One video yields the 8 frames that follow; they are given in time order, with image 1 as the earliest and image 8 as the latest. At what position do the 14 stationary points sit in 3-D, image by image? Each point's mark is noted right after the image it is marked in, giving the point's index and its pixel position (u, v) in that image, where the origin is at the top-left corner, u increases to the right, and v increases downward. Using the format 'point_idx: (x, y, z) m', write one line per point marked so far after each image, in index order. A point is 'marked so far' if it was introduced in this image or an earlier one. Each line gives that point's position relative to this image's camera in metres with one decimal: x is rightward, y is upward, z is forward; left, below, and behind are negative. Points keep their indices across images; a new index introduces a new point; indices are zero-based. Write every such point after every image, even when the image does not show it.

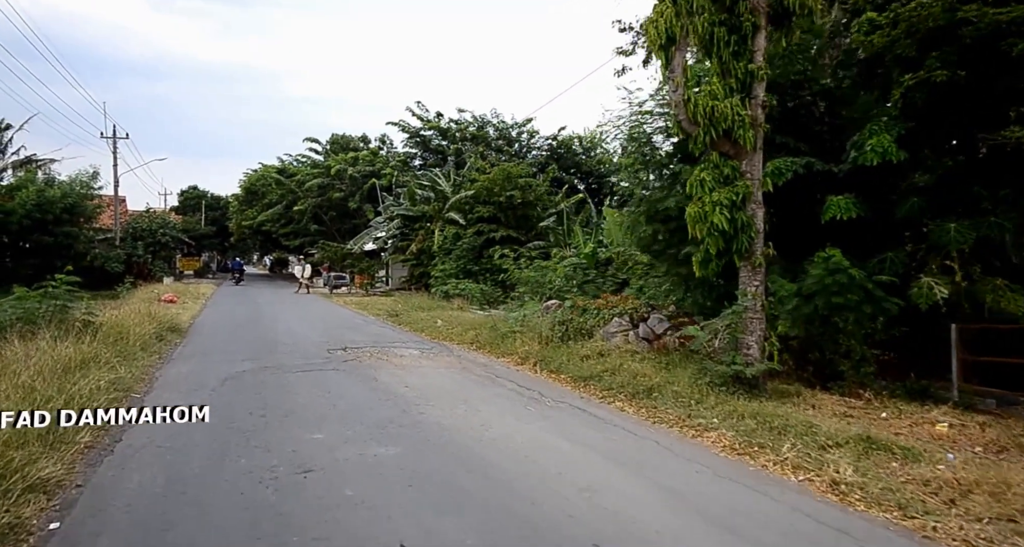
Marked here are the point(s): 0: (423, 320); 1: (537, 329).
0: (-2.6, -1.4, +18.1) m
1: (+0.4, -1.0, +10.6) m
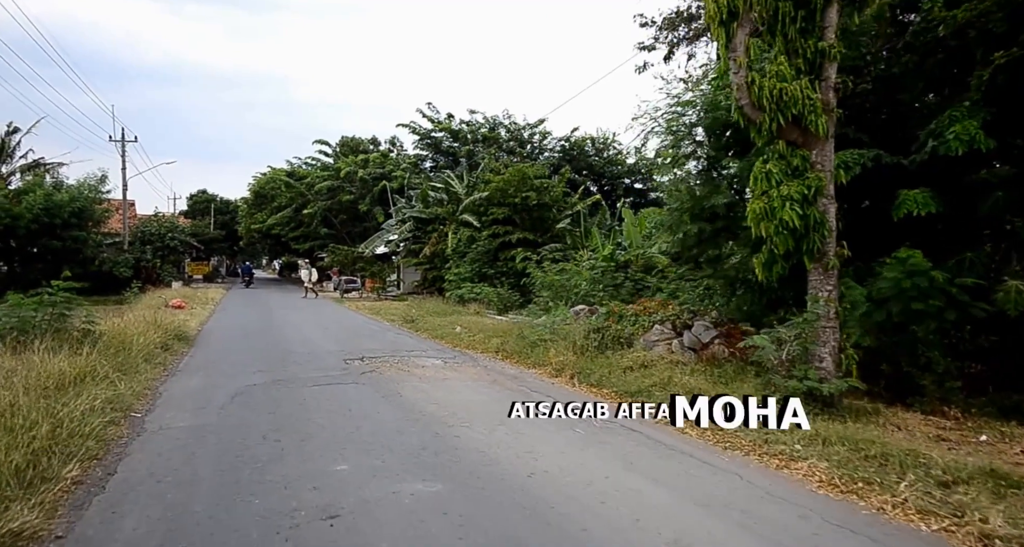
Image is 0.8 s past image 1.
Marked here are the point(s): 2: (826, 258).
0: (-2.0, -1.5, +17.3) m
1: (+0.9, -1.1, +9.8) m
2: (+3.4, +0.2, +6.7) m
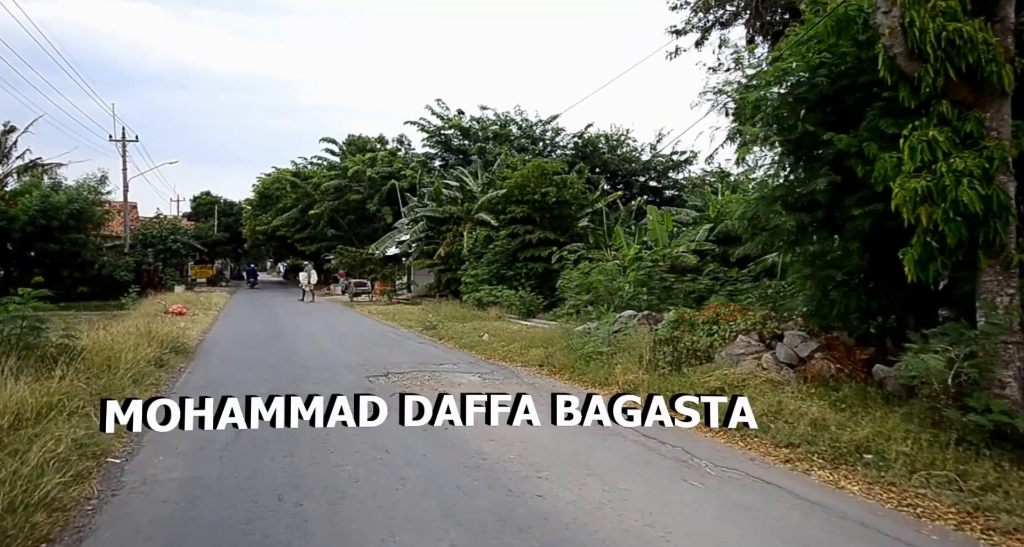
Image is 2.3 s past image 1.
0: (-1.2, -1.6, +15.8) m
1: (+1.7, -1.1, +8.3) m
2: (+4.2, +0.2, +5.1) m
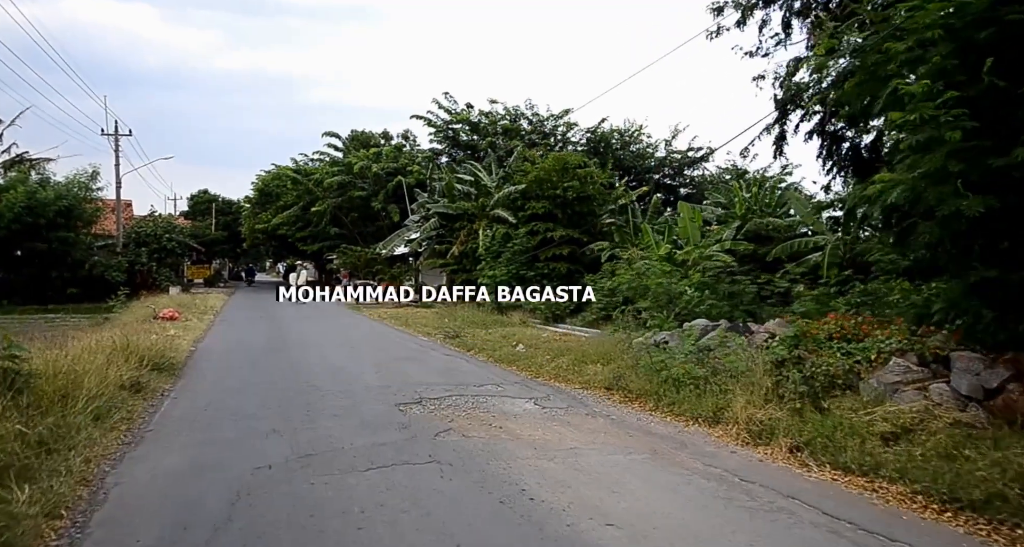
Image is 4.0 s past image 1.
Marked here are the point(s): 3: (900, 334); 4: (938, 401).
0: (-0.4, -1.6, +13.9) m
1: (+2.5, -1.1, +6.4) m
2: (+5.0, +0.2, +3.2) m
3: (+4.3, -0.7, +6.7) m
4: (+3.9, -1.2, +5.6) m
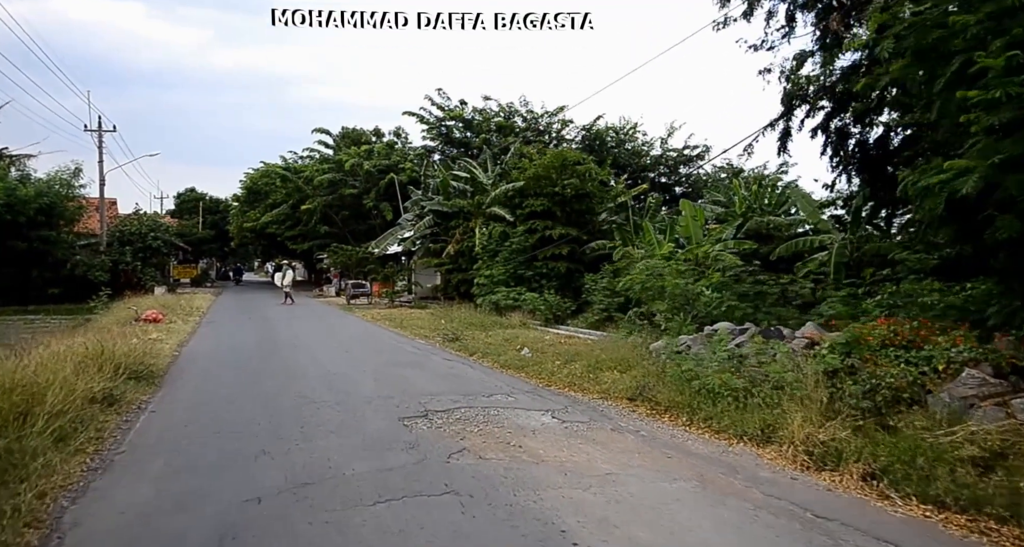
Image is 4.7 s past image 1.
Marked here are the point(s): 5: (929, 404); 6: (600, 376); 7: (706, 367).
0: (-0.3, -1.6, +13.1) m
1: (+2.7, -1.1, +5.7) m
2: (+5.2, +0.2, +2.5) m
3: (+4.5, -0.7, +6.0) m
4: (+4.1, -1.2, +4.9) m
5: (+3.7, -1.1, +5.4) m
6: (+1.3, -1.5, +9.0) m
7: (+2.3, -1.1, +7.3) m
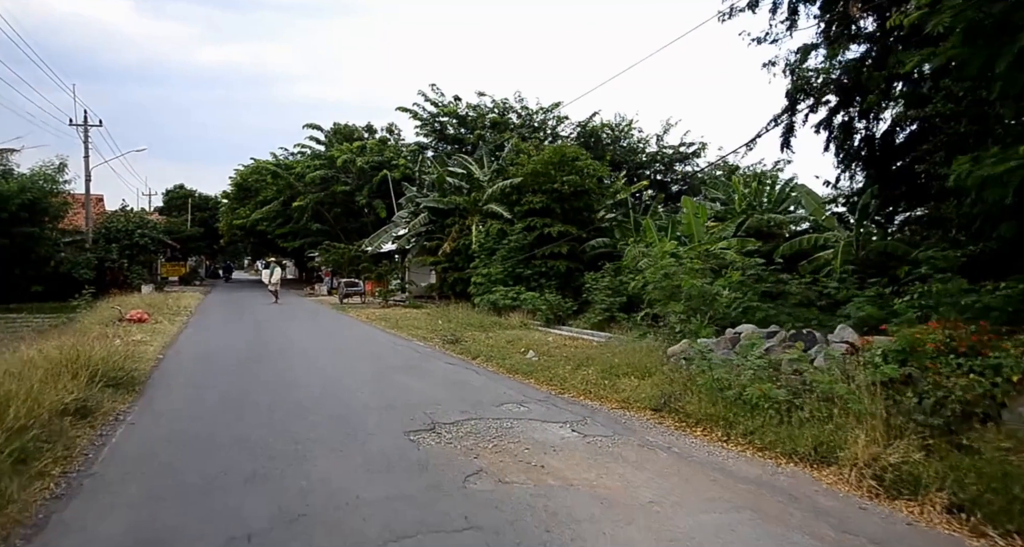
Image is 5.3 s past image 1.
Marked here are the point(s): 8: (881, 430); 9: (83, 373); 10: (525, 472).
0: (-0.2, -1.6, +12.5) m
1: (+2.9, -1.1, +5.1) m
2: (+5.5, +0.1, +2.0) m
3: (+4.6, -0.7, +5.5) m
4: (+4.3, -1.2, +4.4) m
5: (+3.9, -1.1, +4.8) m
6: (+1.4, -1.5, +8.4) m
7: (+2.5, -1.1, +6.7) m
8: (+2.9, -1.2, +4.8) m
9: (-5.4, -1.3, +7.7) m
10: (+0.1, -1.7, +5.1) m
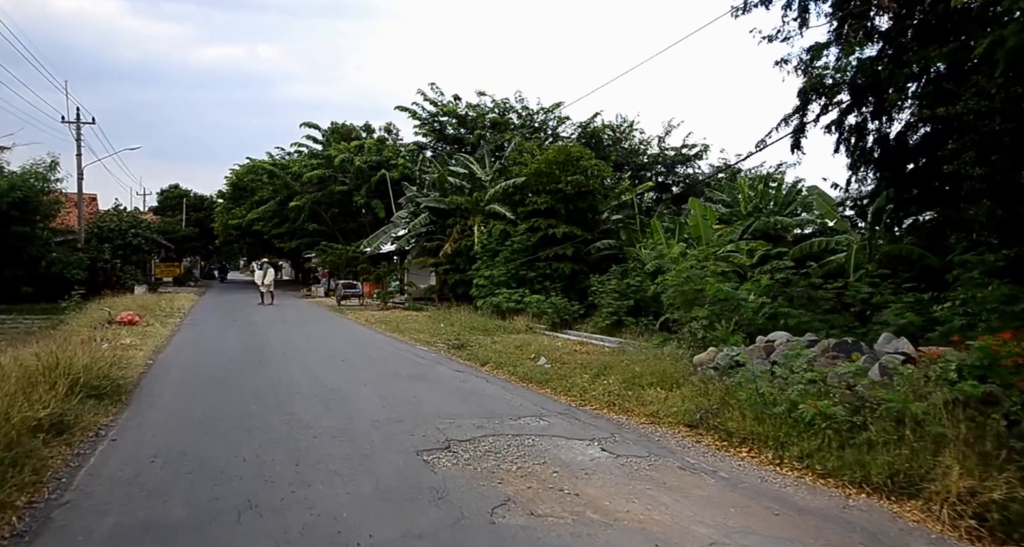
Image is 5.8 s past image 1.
0: (0.0, -1.6, +11.9) m
1: (+3.1, -1.2, +4.5) m
2: (+5.7, +0.1, +1.4) m
3: (+4.9, -0.7, +4.9) m
4: (+4.6, -1.2, +3.8) m
5: (+4.1, -1.2, +4.2) m
6: (+1.7, -1.5, +7.8) m
7: (+2.7, -1.2, +6.1) m
8: (+3.1, -1.3, +4.2) m
9: (-5.2, -1.3, +7.0) m
10: (+0.4, -1.7, +4.5) m
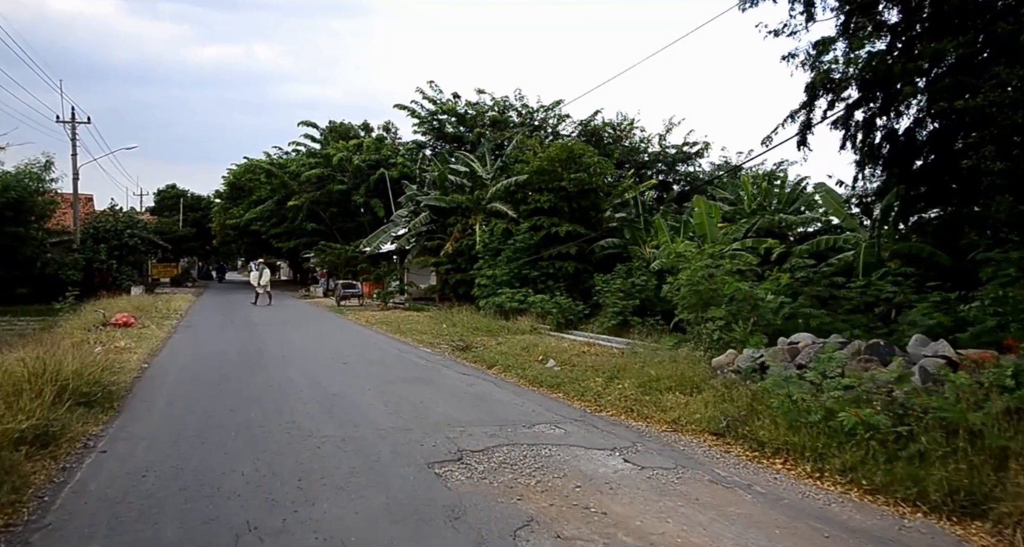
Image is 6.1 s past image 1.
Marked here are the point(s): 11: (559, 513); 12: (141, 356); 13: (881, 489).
0: (+0.1, -1.6, +11.5) m
1: (+3.3, -1.1, +4.1) m
2: (+5.9, +0.1, +1.0) m
3: (+5.0, -0.7, +4.5) m
4: (+4.7, -1.2, +3.4) m
5: (+4.3, -1.1, +3.8) m
6: (+1.8, -1.5, +7.4) m
7: (+2.9, -1.1, +5.7) m
8: (+3.3, -1.2, +3.8) m
9: (-5.1, -1.3, +6.6) m
10: (+0.5, -1.7, +4.1) m
11: (+0.3, -1.7, +4.3) m
12: (-7.2, -1.6, +11.8) m
13: (+2.6, -1.5, +4.4) m
